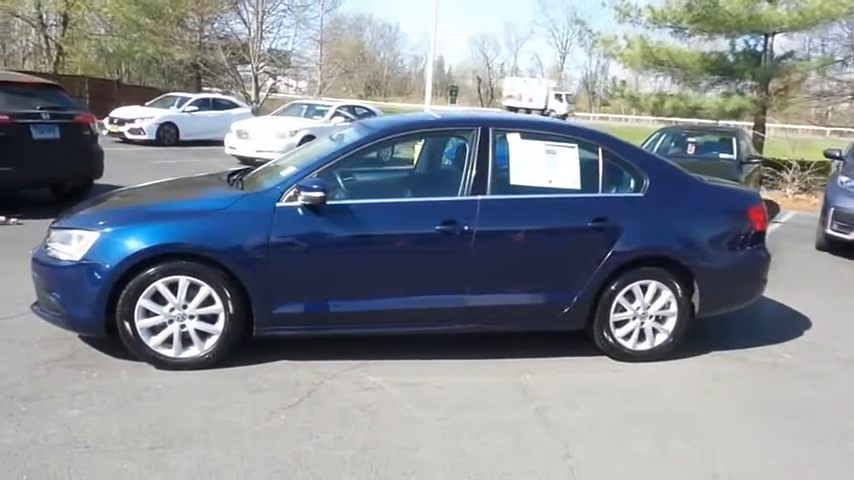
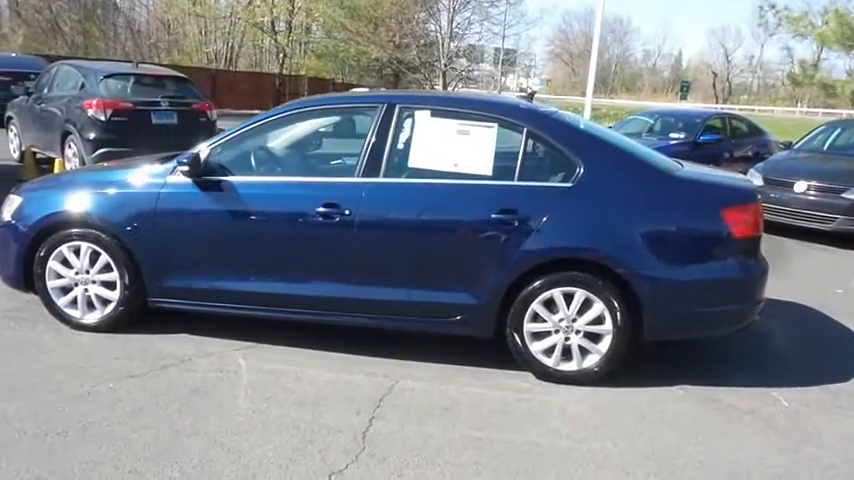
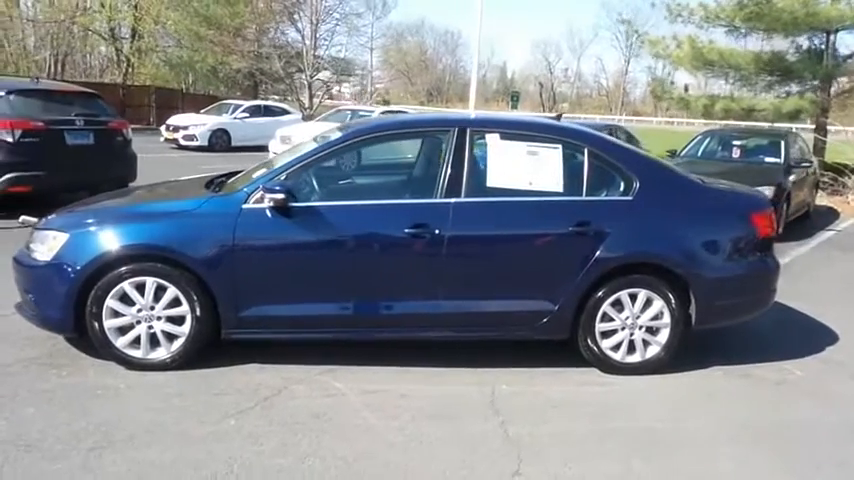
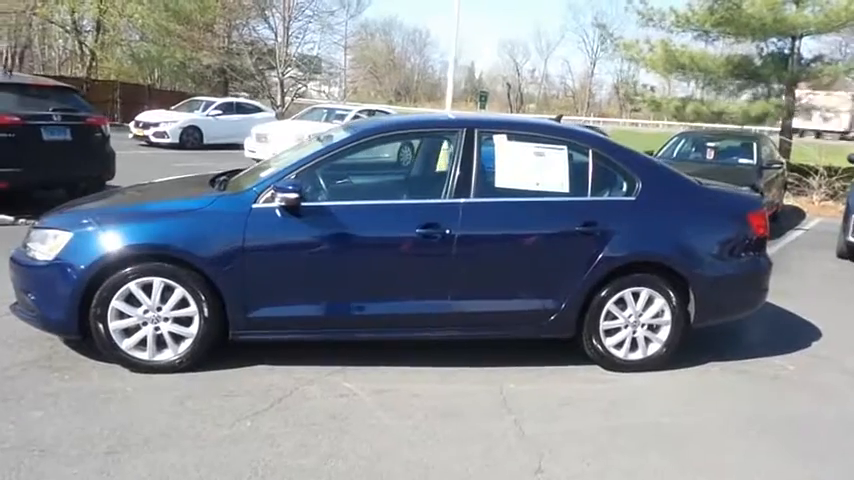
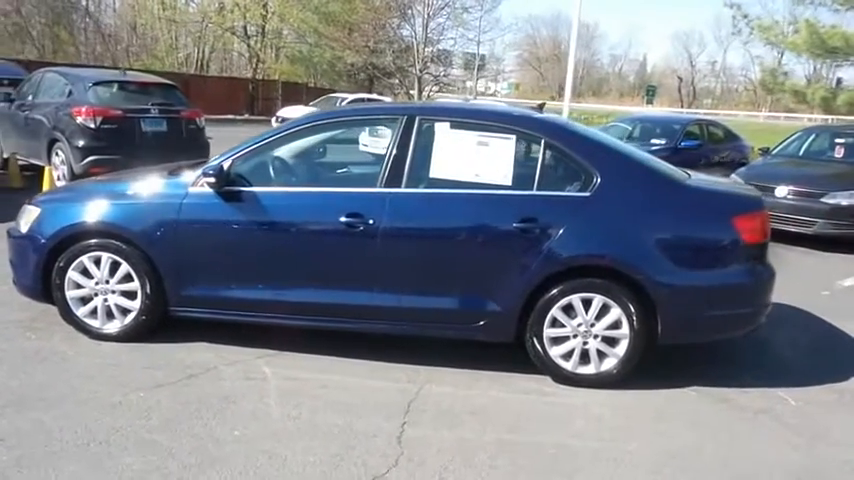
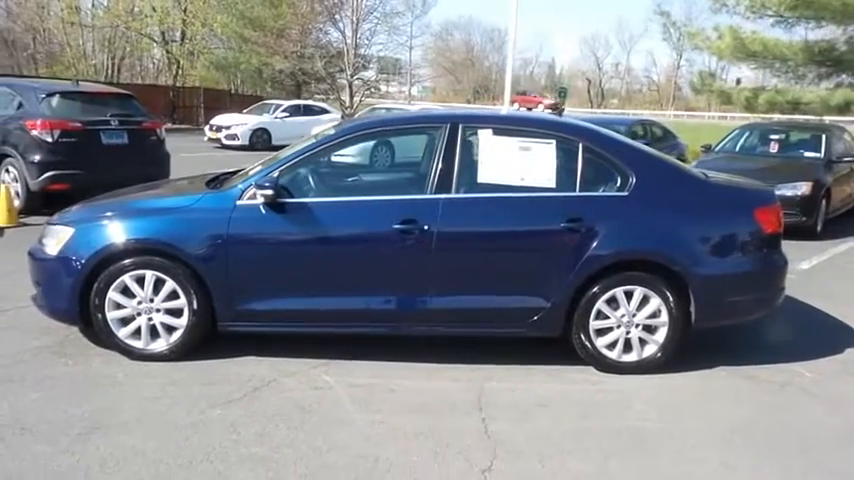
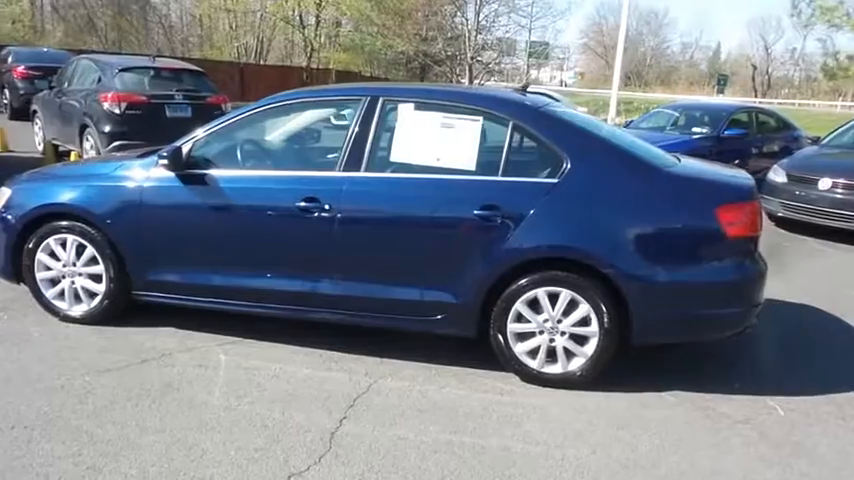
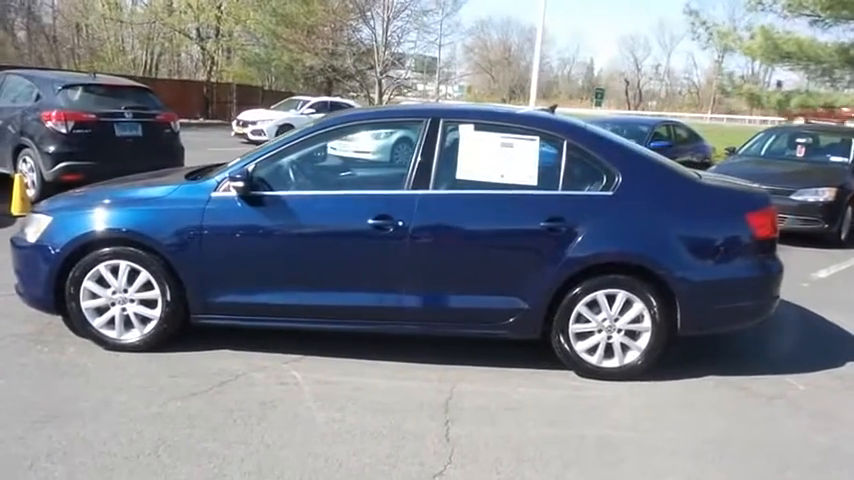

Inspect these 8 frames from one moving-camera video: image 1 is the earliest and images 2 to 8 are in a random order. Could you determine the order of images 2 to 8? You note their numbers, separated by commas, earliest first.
4, 3, 6, 8, 5, 2, 7
